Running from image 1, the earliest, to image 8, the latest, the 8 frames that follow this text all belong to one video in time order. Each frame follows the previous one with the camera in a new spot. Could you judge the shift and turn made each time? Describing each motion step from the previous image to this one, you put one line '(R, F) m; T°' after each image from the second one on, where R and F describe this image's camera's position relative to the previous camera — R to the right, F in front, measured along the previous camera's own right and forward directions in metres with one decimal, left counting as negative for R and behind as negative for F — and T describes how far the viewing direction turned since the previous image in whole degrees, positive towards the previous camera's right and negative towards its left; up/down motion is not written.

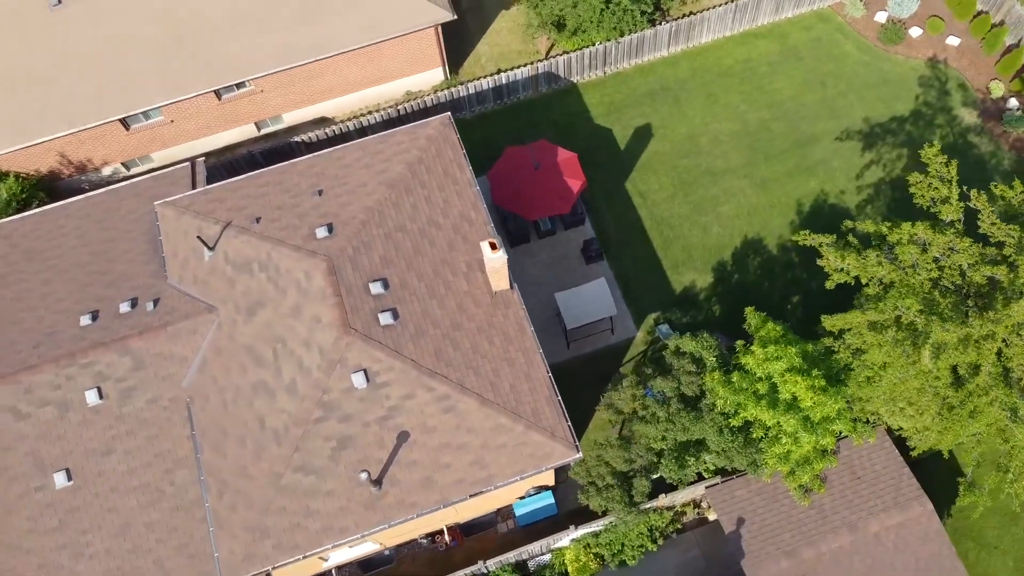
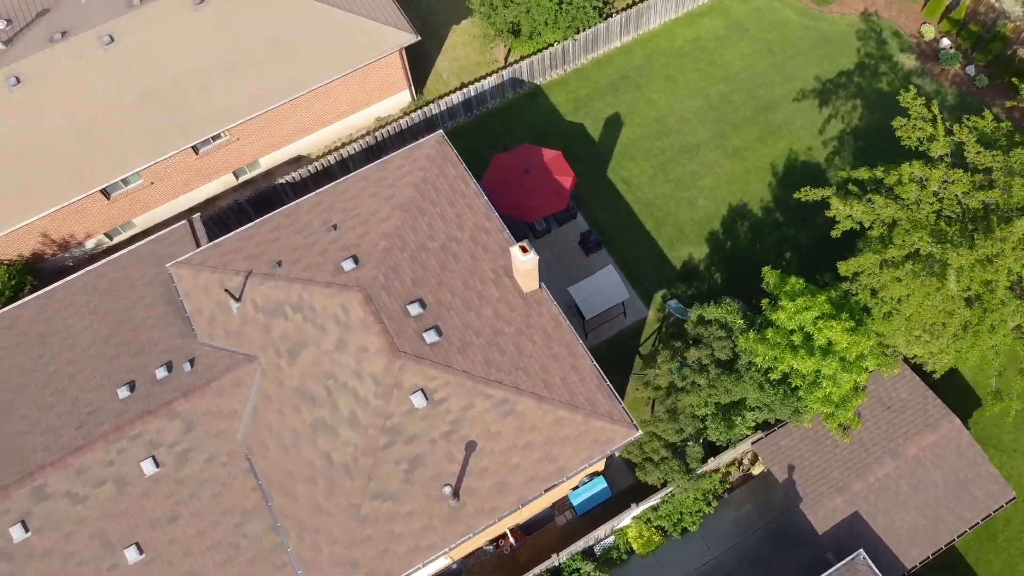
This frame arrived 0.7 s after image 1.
(-2.6, -0.6) m; +5°
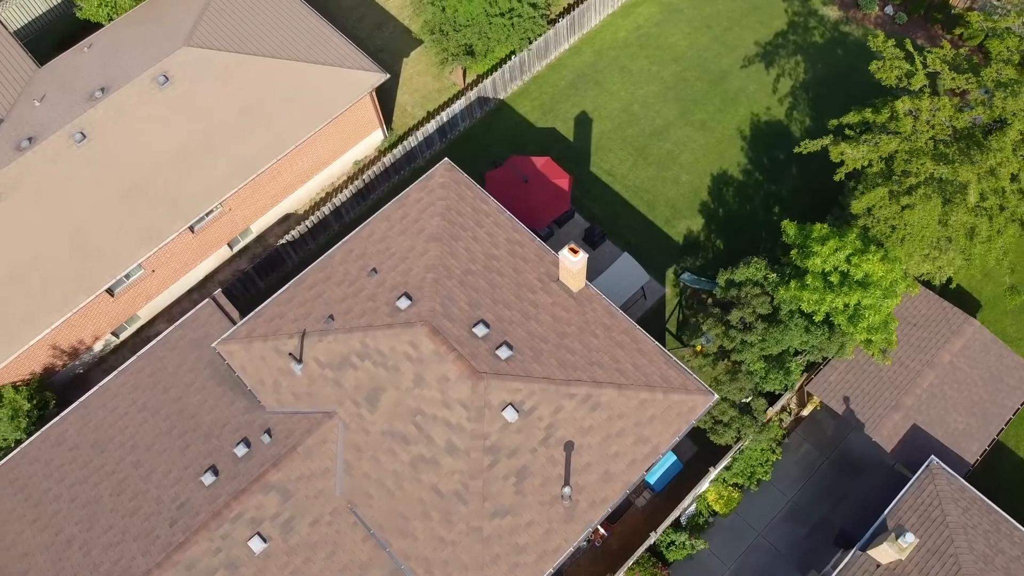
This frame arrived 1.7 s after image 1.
(-3.8, -0.6) m; +6°
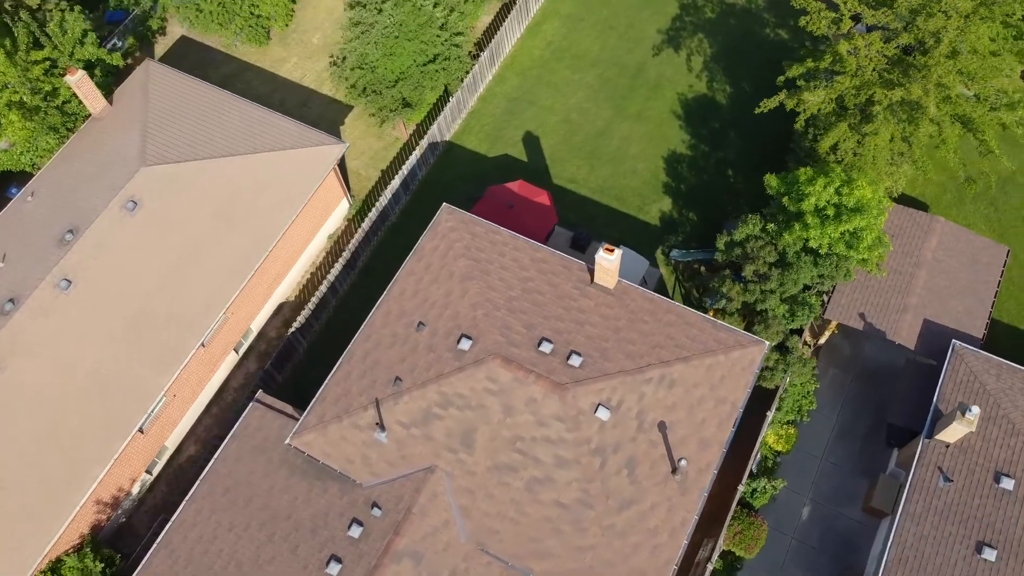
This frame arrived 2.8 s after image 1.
(-4.7, -0.8) m; +8°
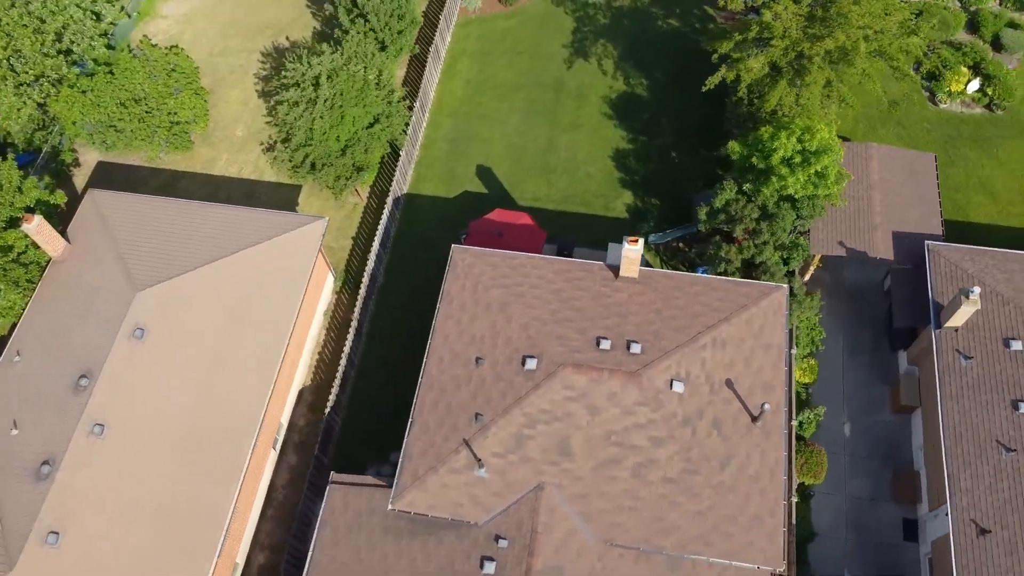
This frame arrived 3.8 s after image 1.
(-5.0, -0.8) m; +9°
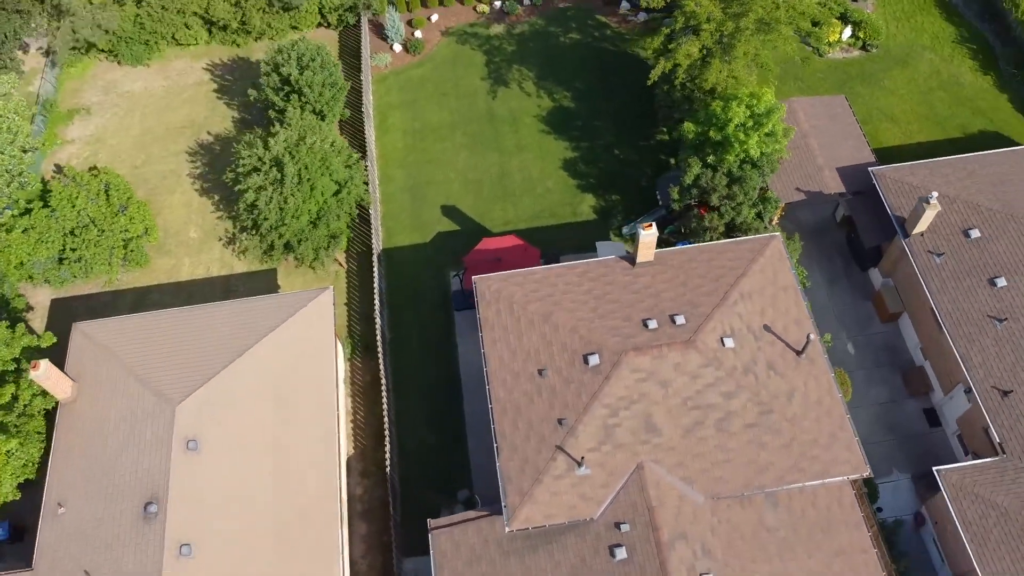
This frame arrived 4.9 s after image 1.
(-5.4, -1.0) m; +9°
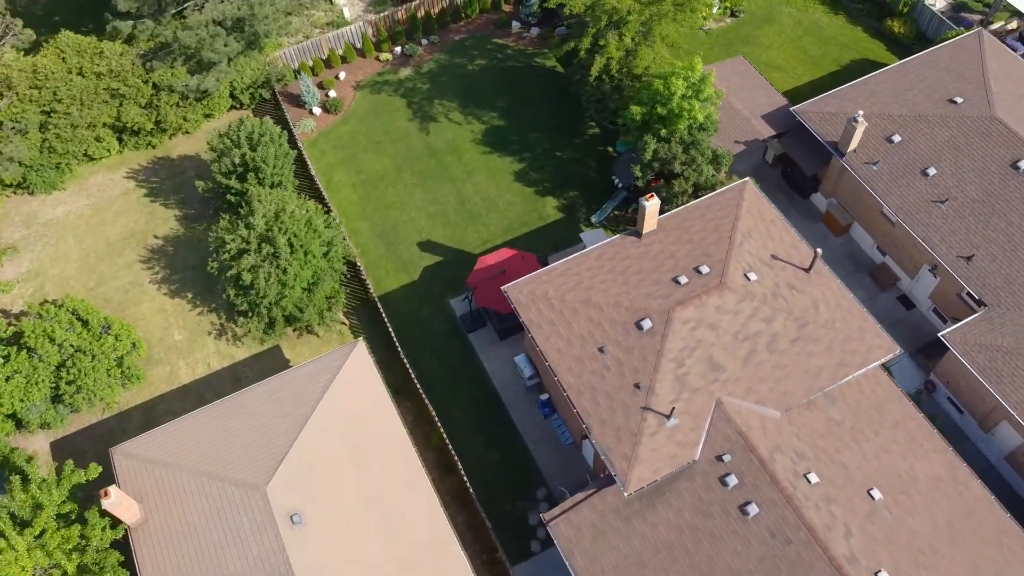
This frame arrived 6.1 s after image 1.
(-6.5, -1.3) m; +10°
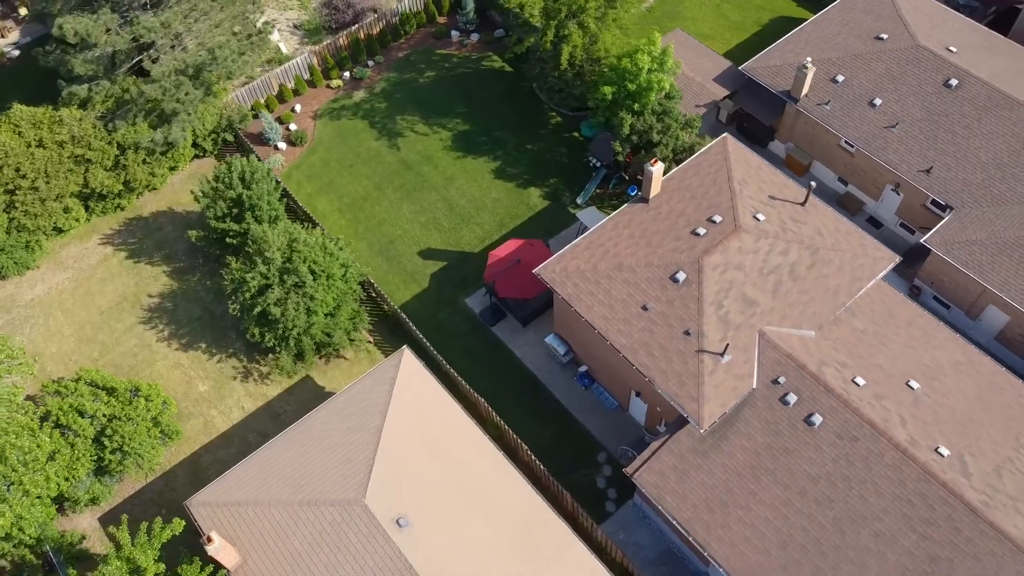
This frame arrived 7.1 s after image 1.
(-5.4, -1.3) m; +7°
